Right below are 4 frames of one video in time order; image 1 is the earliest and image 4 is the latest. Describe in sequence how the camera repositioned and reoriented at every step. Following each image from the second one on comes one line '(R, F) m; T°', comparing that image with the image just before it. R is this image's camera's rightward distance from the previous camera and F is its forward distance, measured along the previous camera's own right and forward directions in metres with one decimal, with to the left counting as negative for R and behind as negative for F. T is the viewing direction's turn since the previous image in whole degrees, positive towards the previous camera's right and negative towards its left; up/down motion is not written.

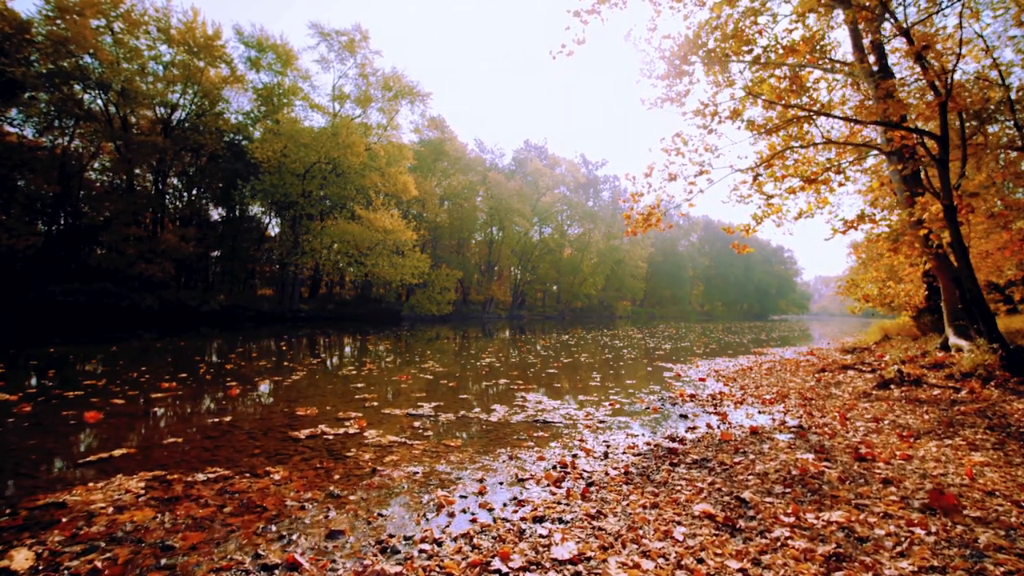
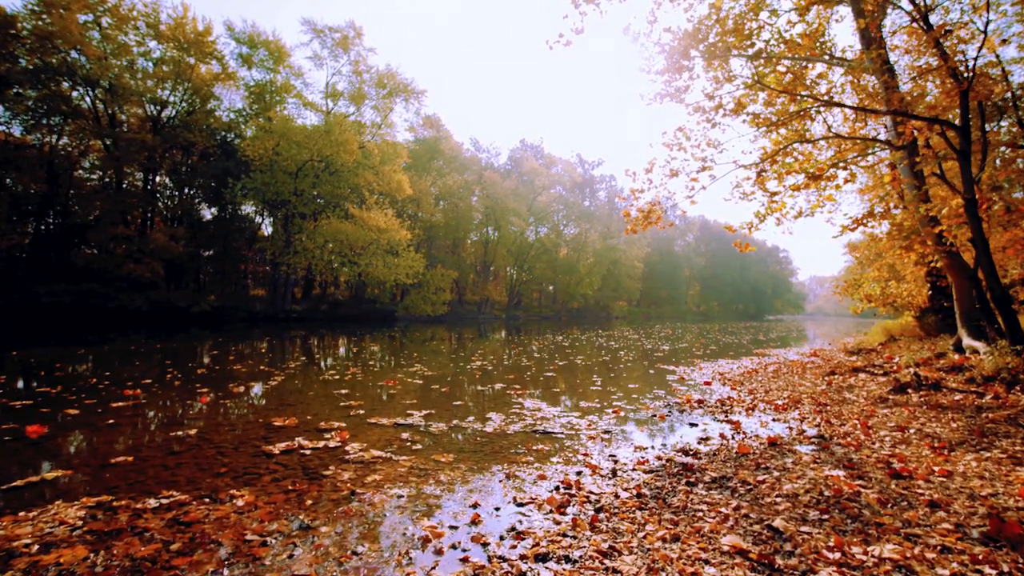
(0.0, +0.6) m; 0°
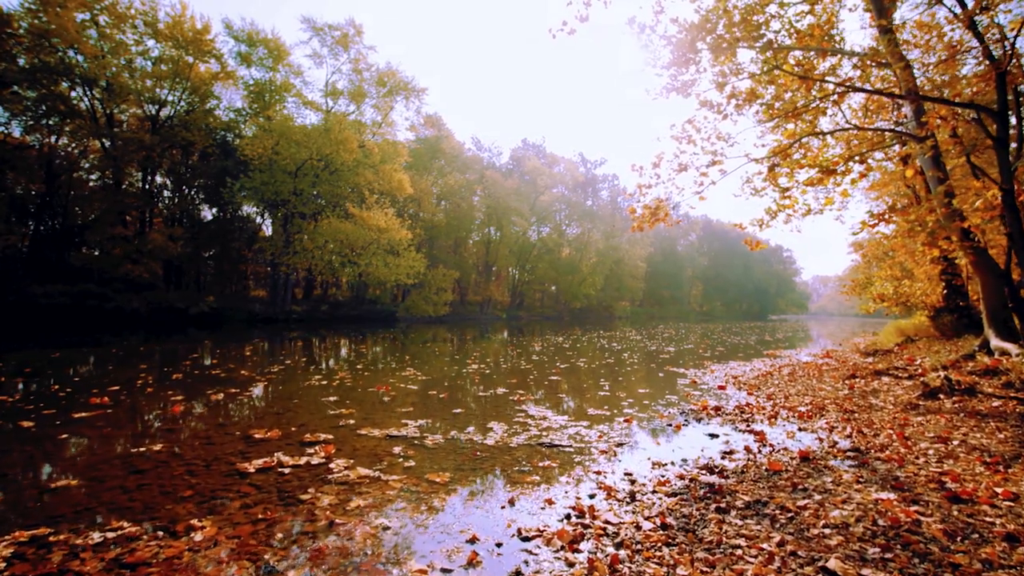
(0.0, +0.7) m; 0°
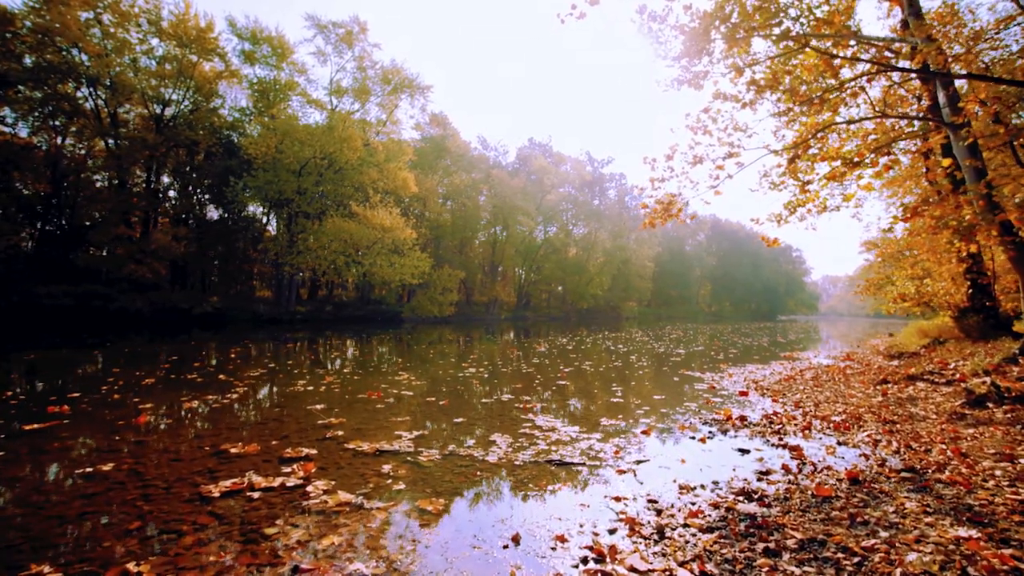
(0.0, +0.8) m; -1°
